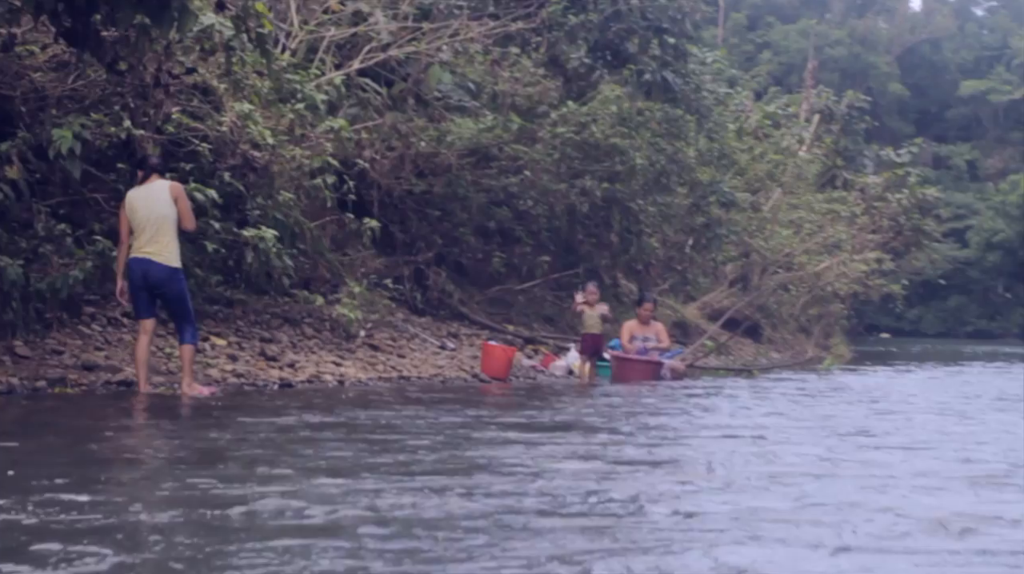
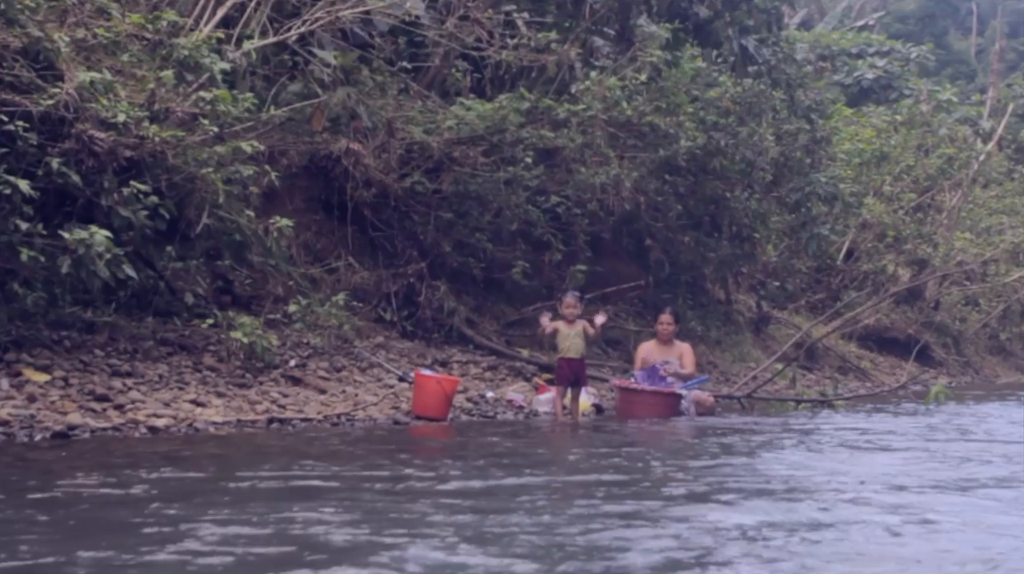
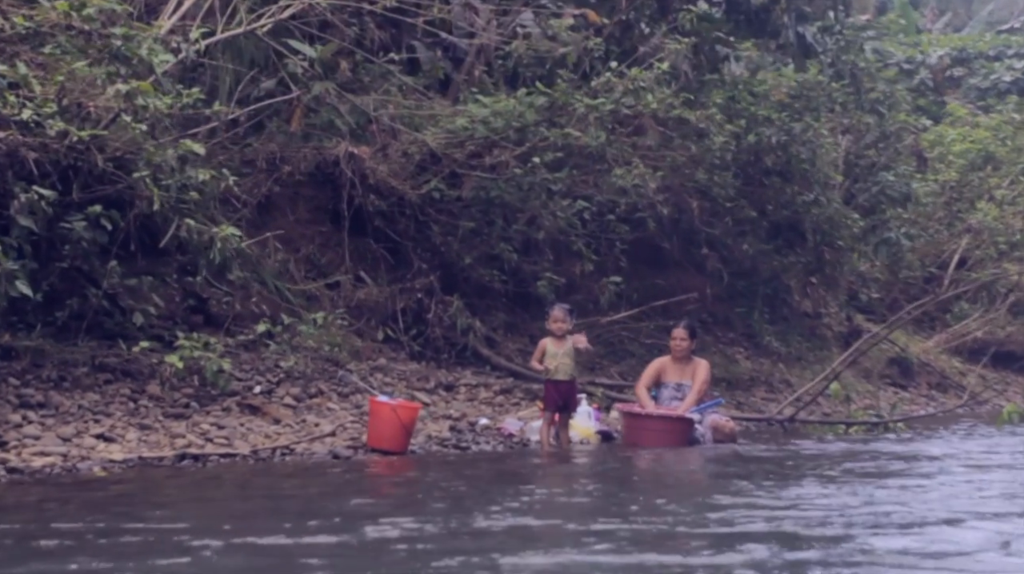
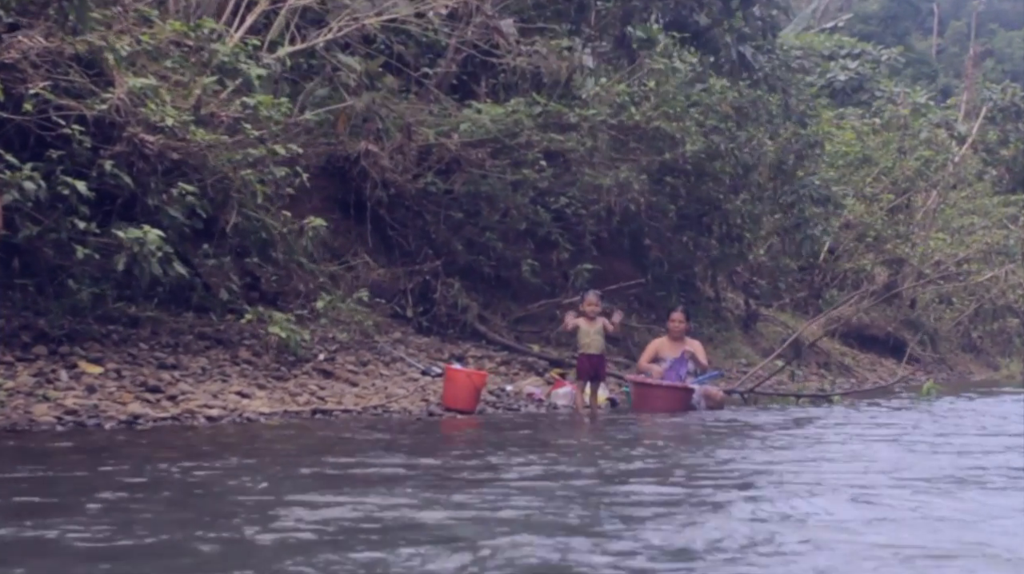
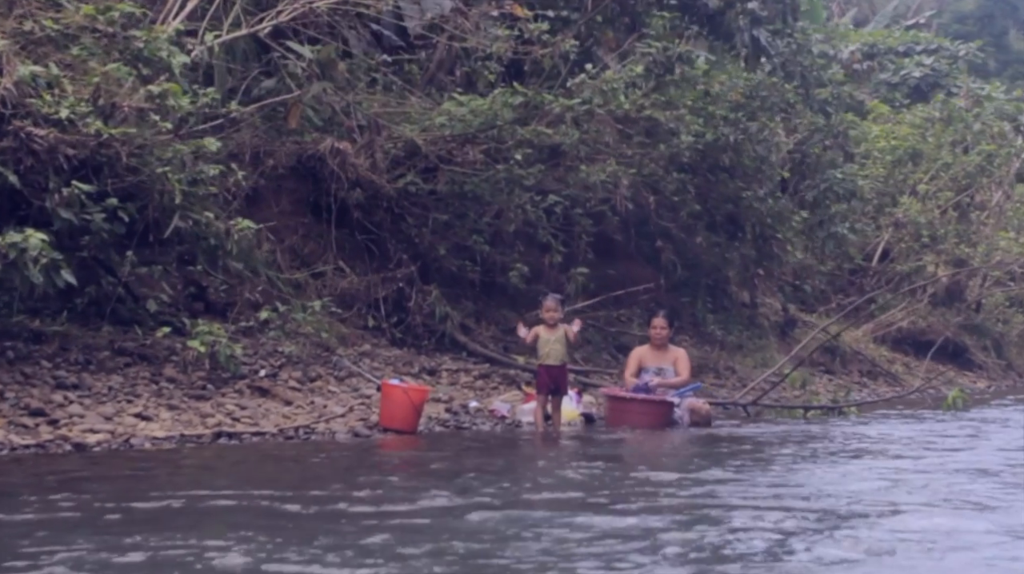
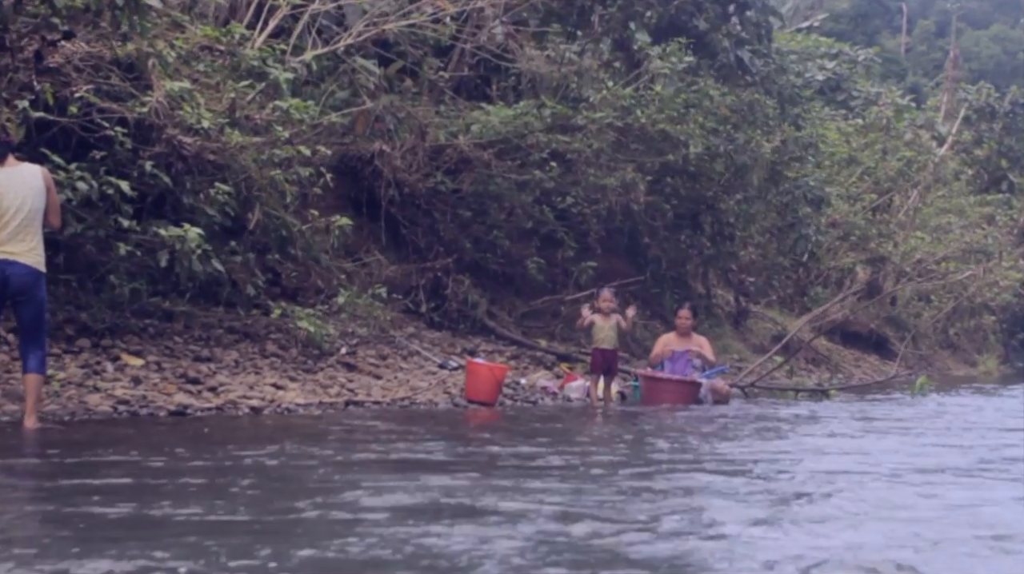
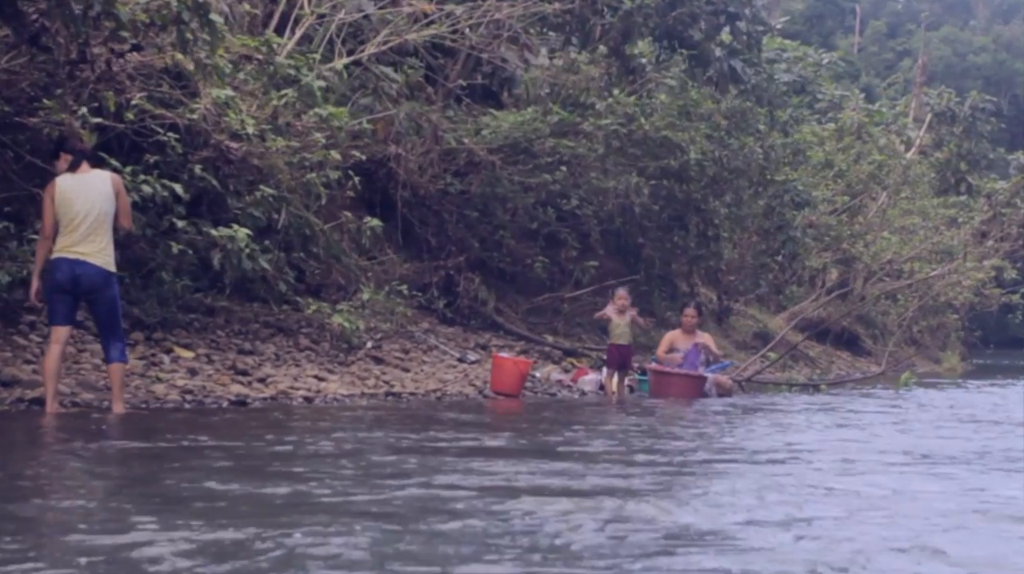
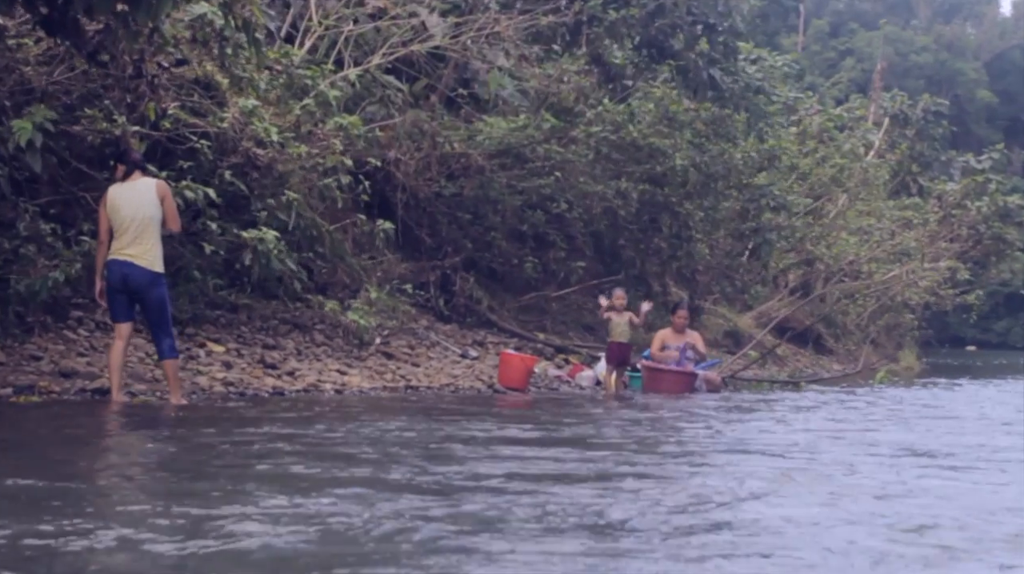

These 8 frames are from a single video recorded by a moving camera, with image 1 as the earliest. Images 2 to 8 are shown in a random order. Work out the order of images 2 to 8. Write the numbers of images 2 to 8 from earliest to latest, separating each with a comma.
8, 7, 6, 4, 2, 5, 3
